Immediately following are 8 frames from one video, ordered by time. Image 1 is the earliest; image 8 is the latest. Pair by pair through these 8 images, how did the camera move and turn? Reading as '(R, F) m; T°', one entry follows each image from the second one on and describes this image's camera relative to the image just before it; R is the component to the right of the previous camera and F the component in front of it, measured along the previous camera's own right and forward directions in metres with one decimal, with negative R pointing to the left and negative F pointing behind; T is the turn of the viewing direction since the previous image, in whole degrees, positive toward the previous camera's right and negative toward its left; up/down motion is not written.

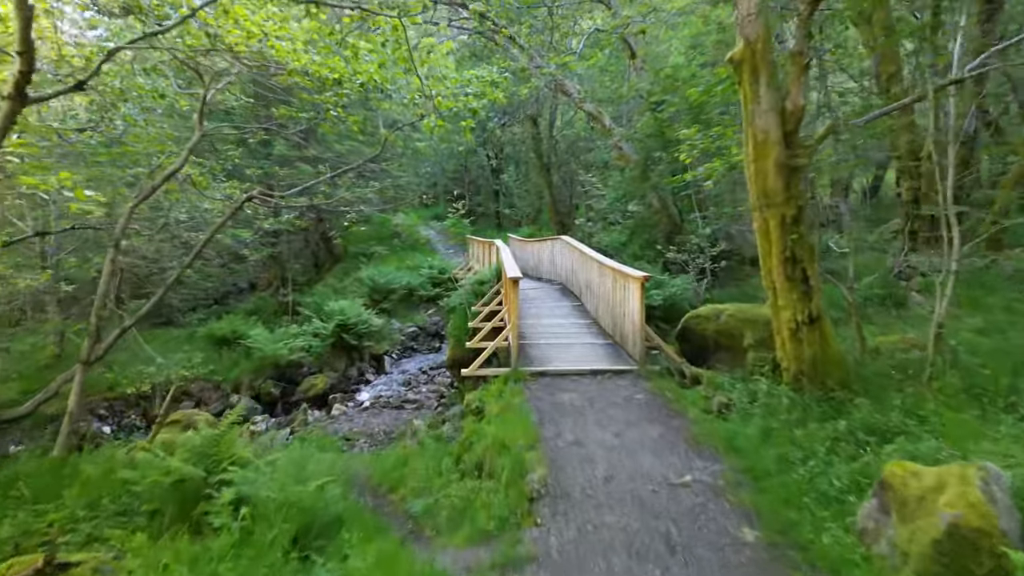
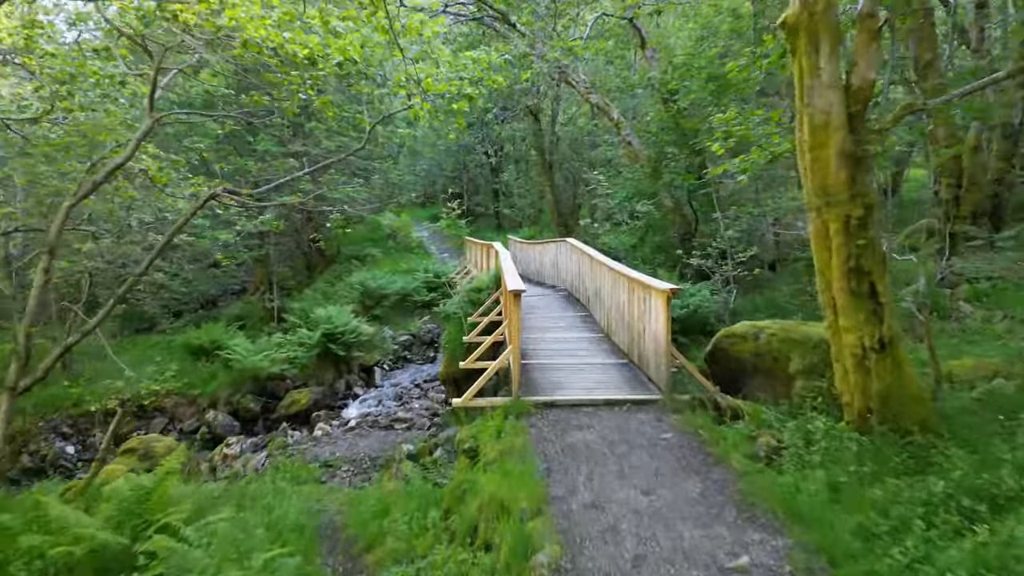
(0.0, +0.9) m; 0°
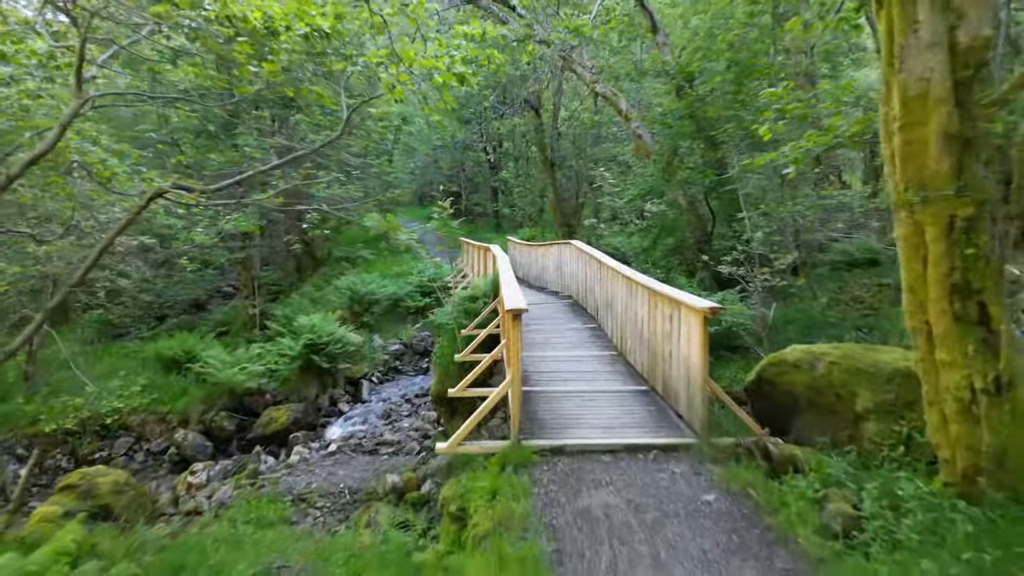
(0.0, +0.9) m; 0°
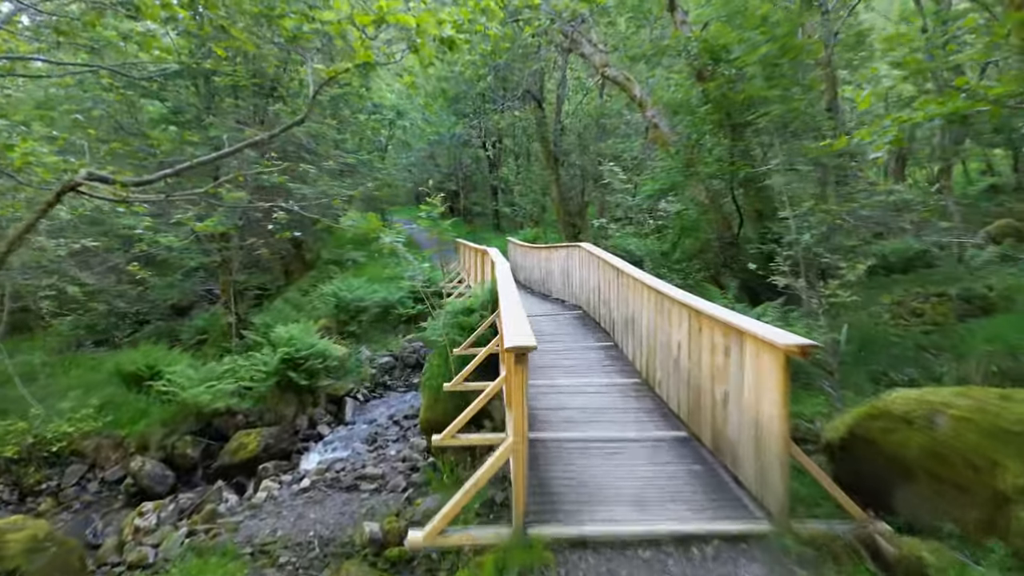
(0.0, +1.1) m; 0°
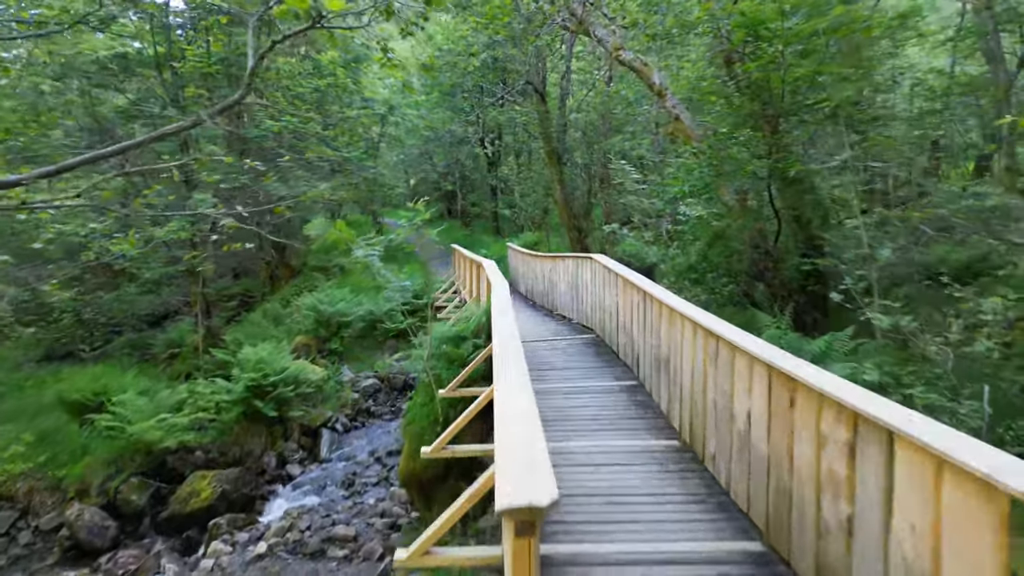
(0.0, +1.2) m; 0°
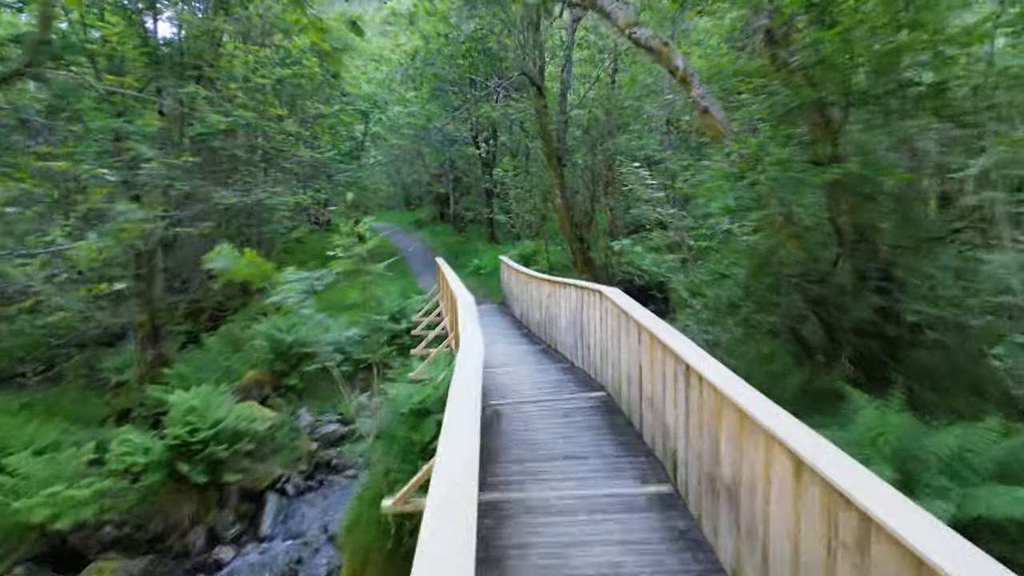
(+0.1, +1.6) m; 0°
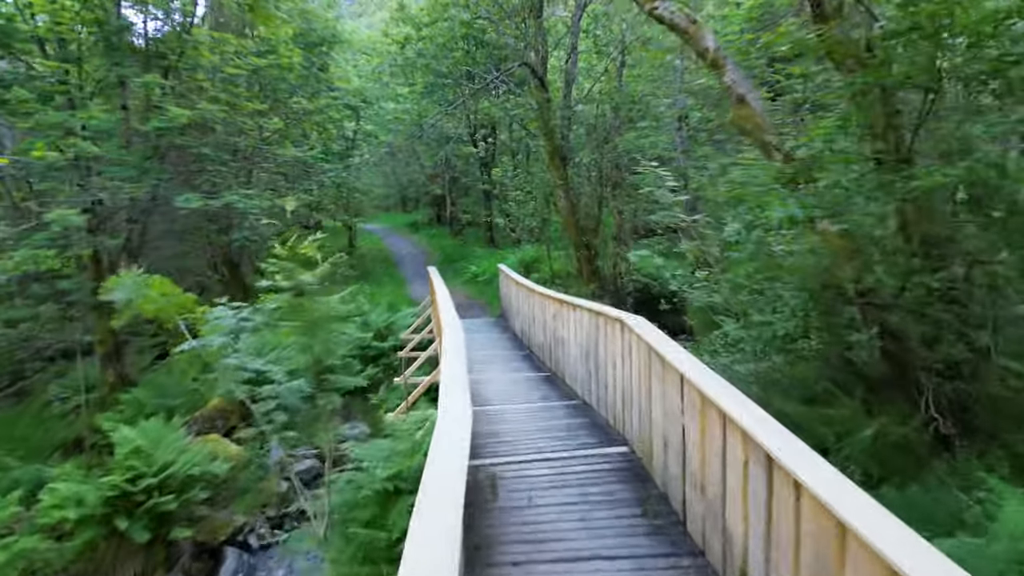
(0.0, +1.0) m; 0°
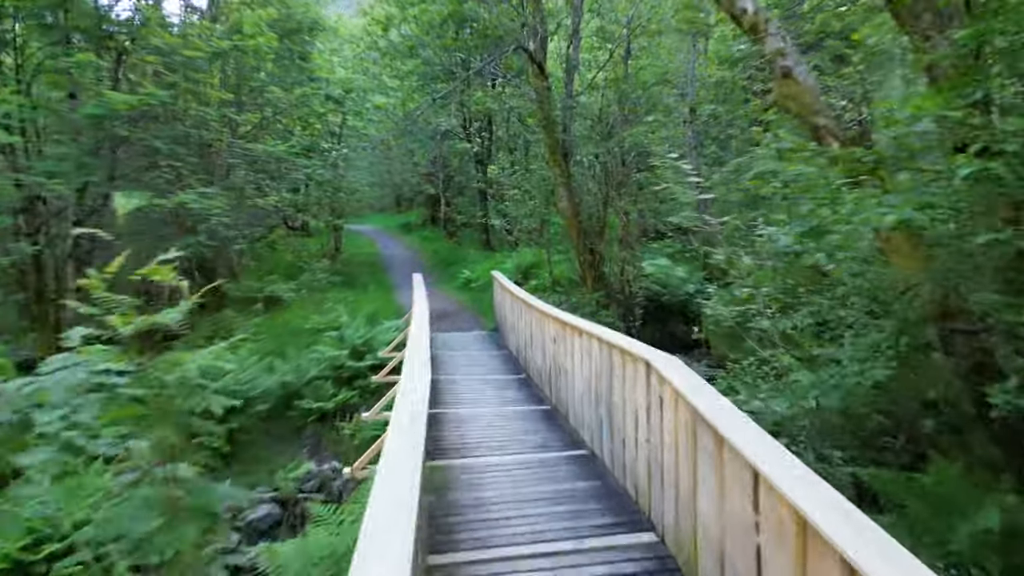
(0.0, +1.1) m; 0°
